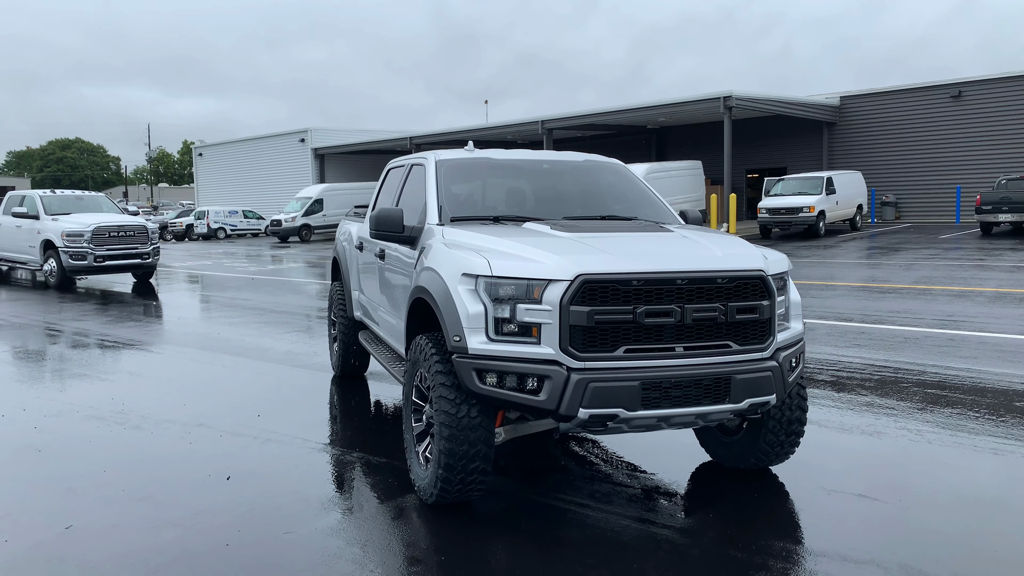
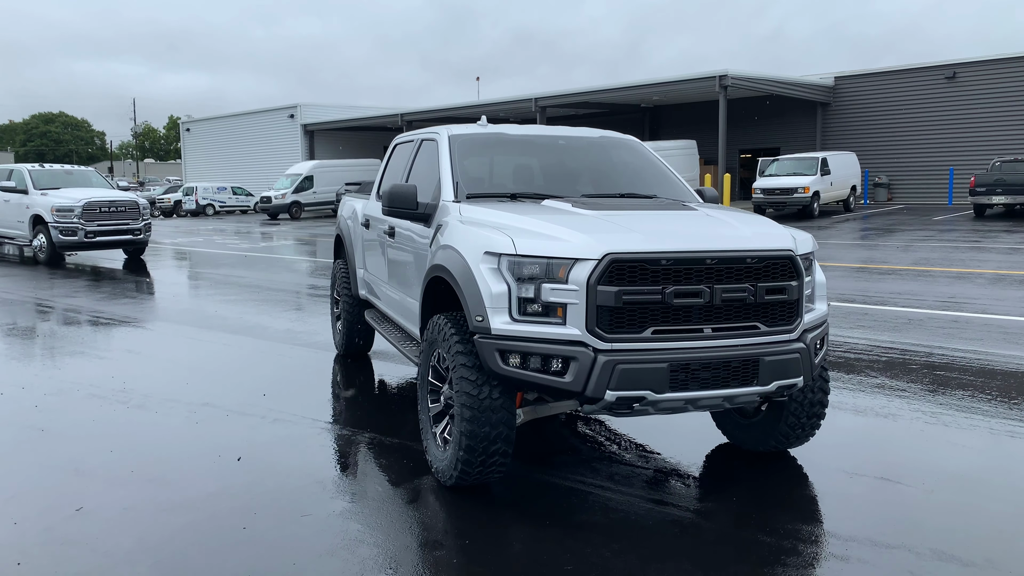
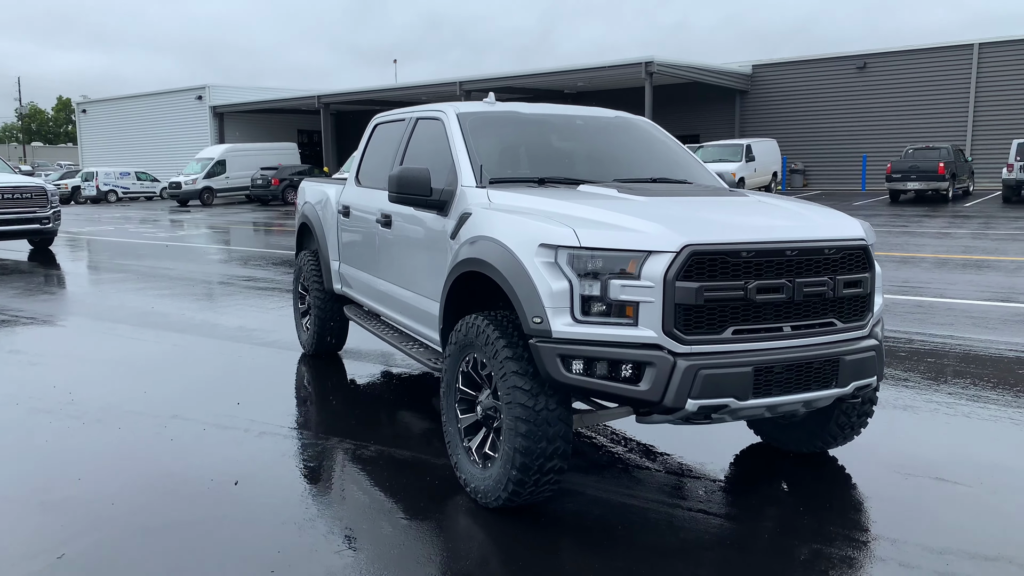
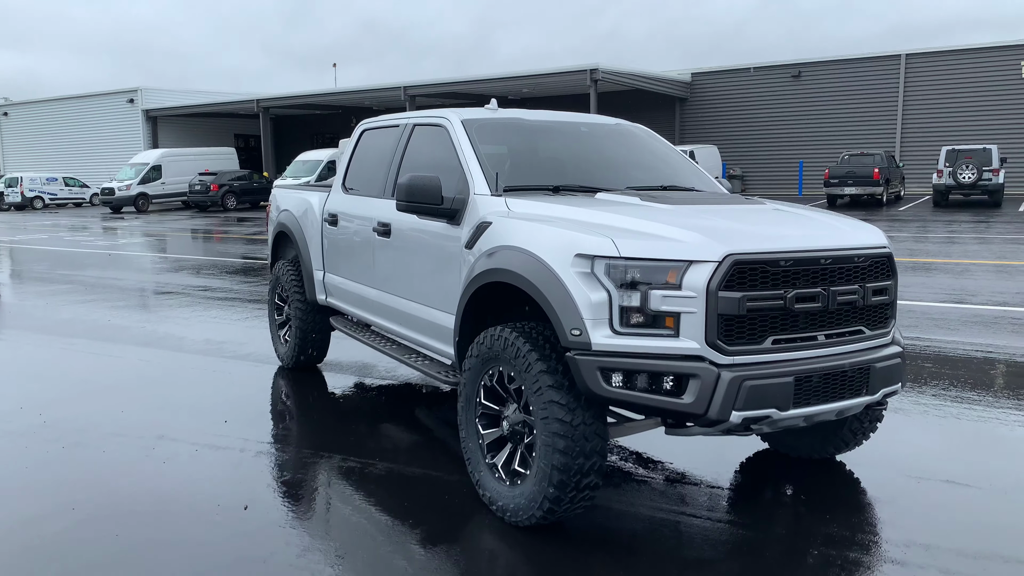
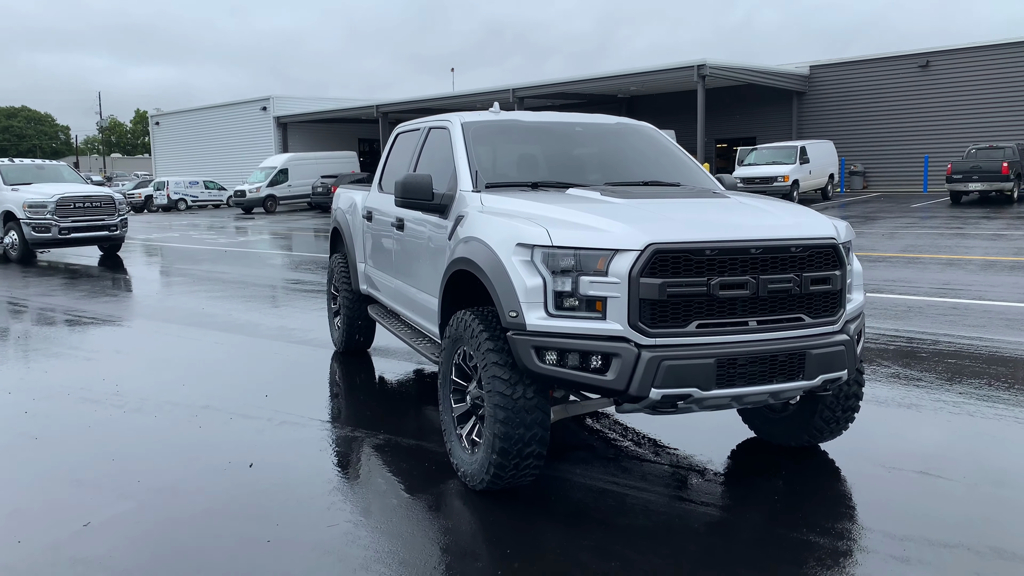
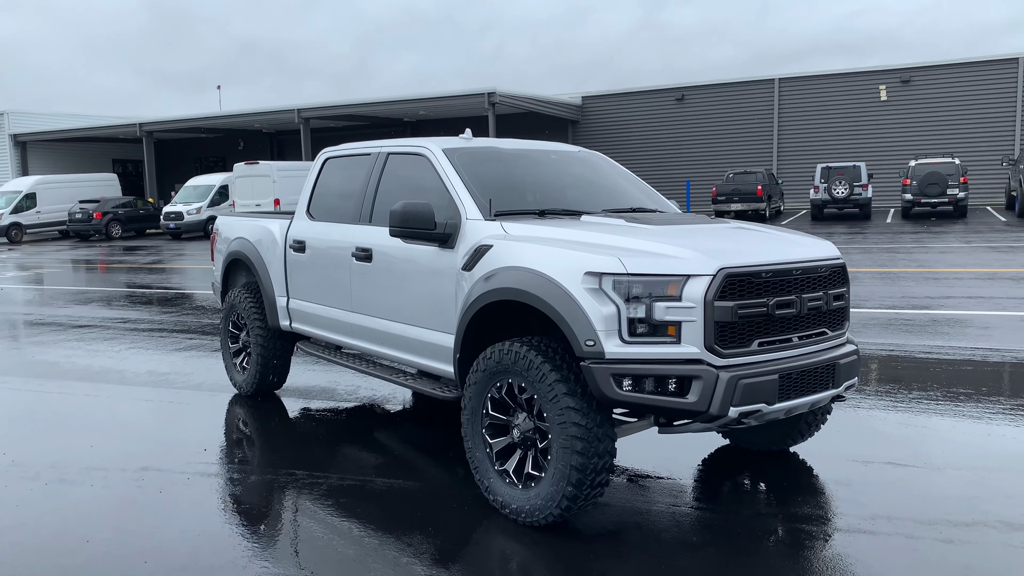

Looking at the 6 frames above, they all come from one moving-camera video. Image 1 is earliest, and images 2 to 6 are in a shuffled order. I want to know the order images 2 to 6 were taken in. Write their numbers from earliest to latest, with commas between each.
2, 5, 3, 4, 6
